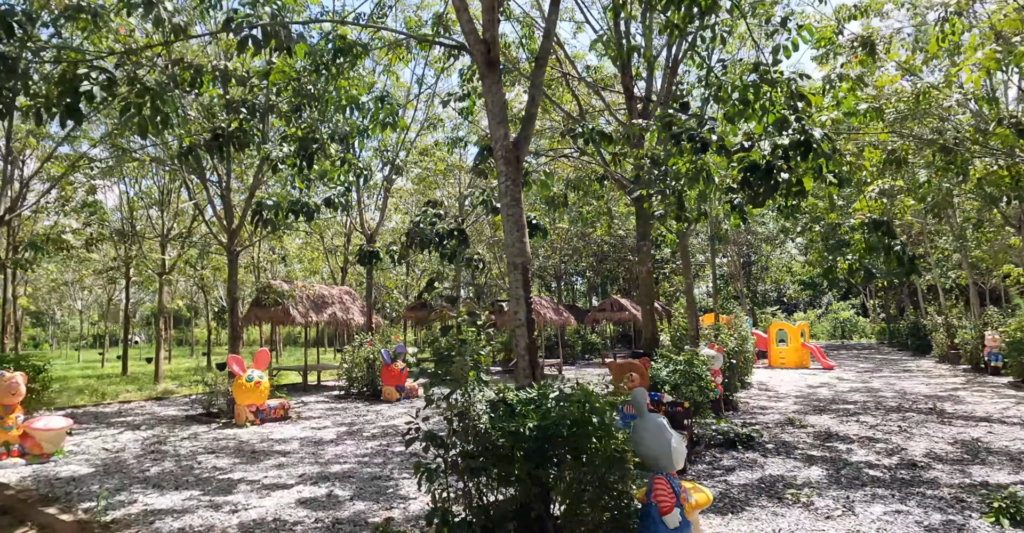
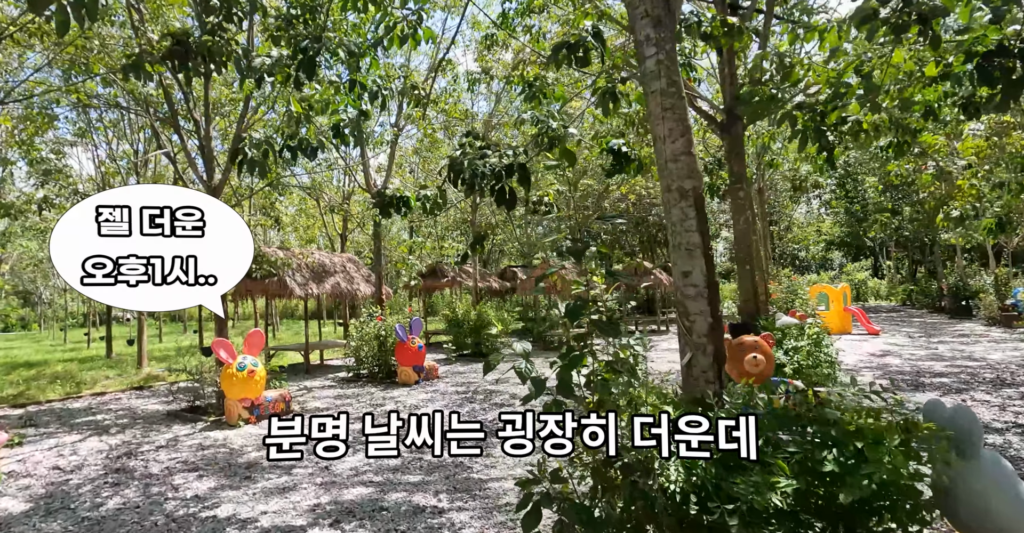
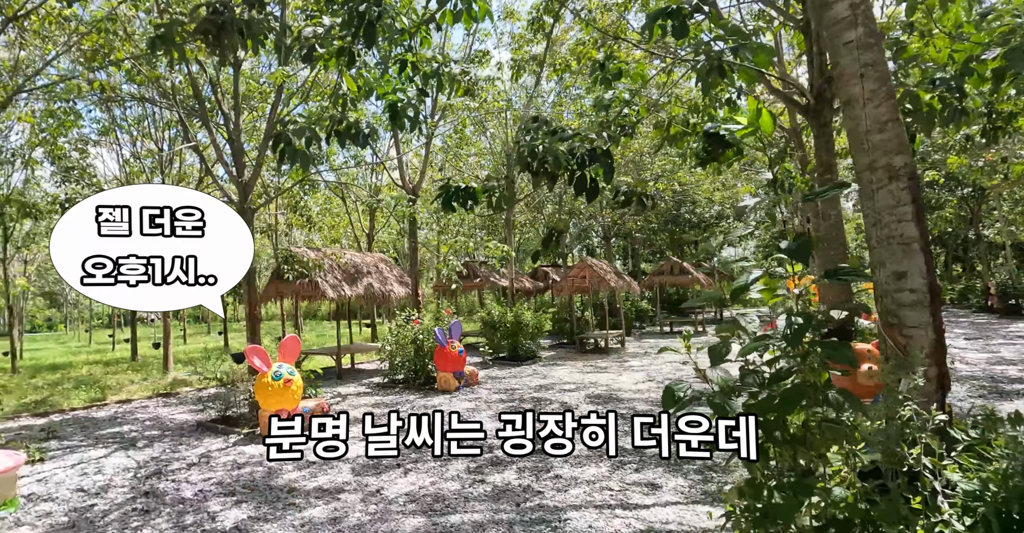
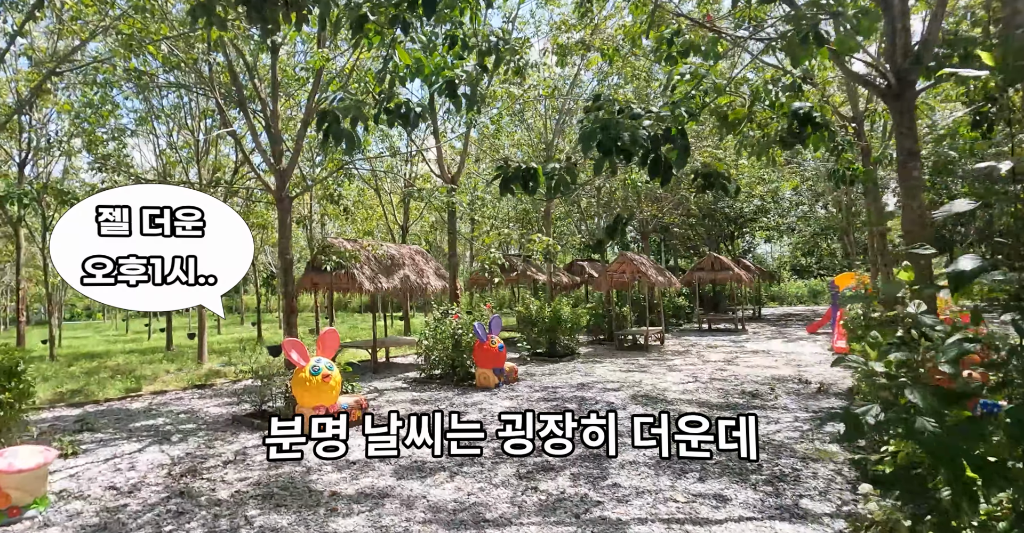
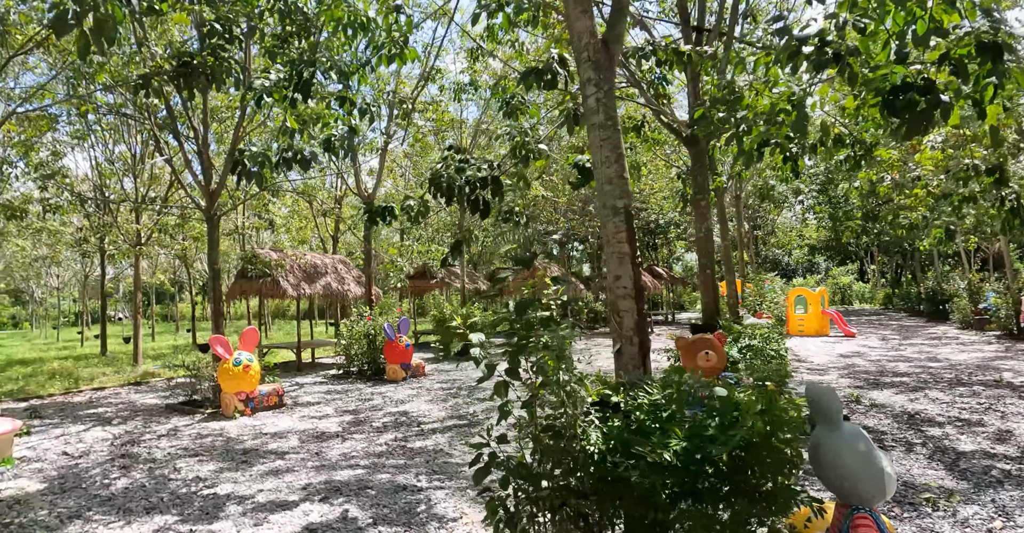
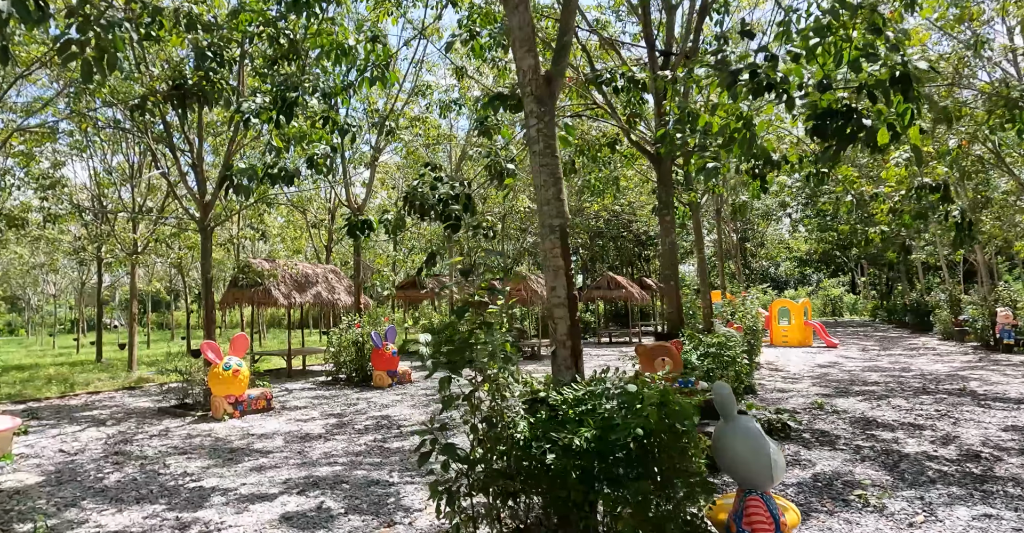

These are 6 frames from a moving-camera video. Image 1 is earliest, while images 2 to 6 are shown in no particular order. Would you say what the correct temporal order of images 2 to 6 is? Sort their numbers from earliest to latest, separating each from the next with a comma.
6, 5, 2, 3, 4
